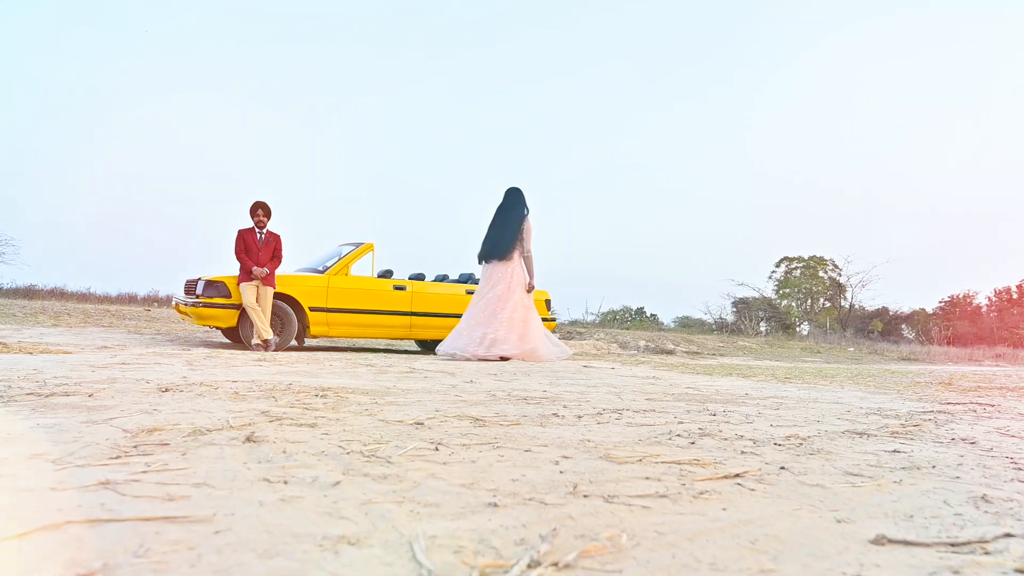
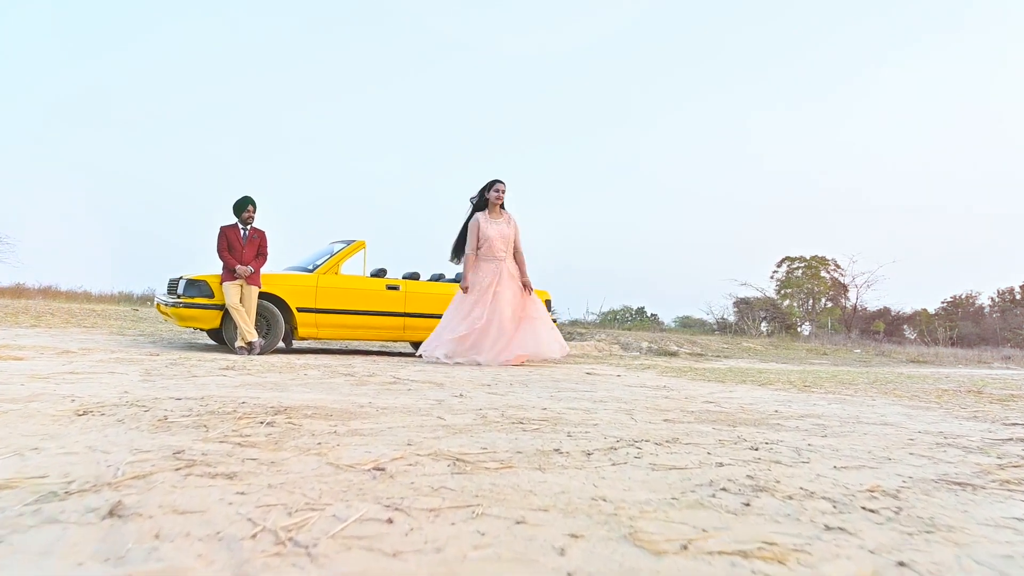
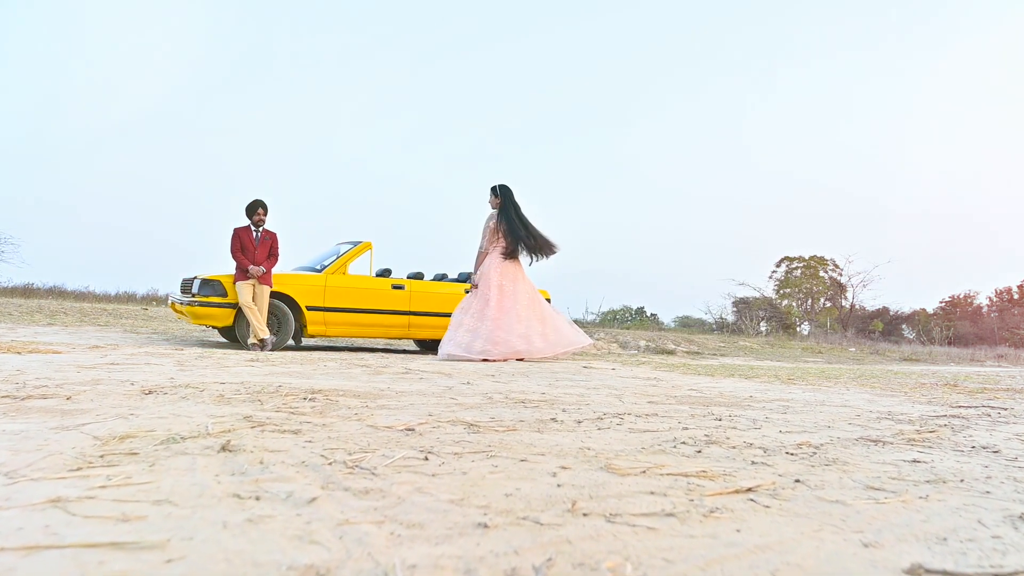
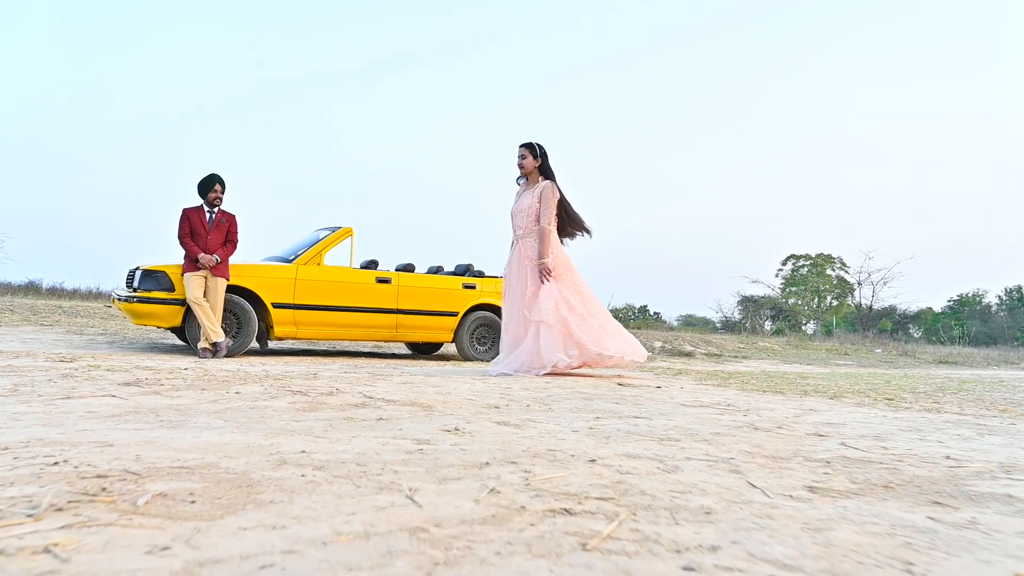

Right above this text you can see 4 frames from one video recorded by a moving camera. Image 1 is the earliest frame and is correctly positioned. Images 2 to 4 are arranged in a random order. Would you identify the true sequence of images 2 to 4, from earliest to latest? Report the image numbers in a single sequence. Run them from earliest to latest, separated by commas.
3, 2, 4
